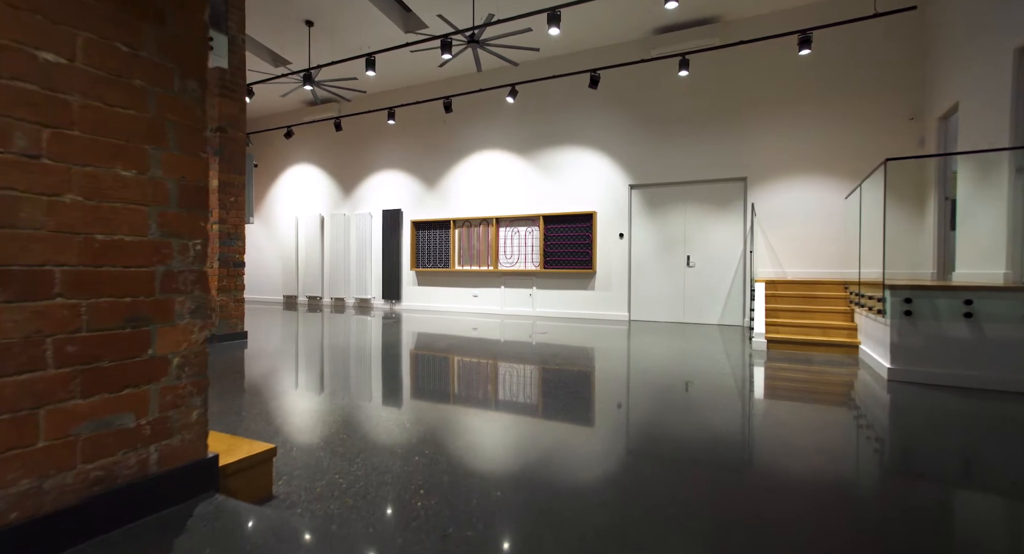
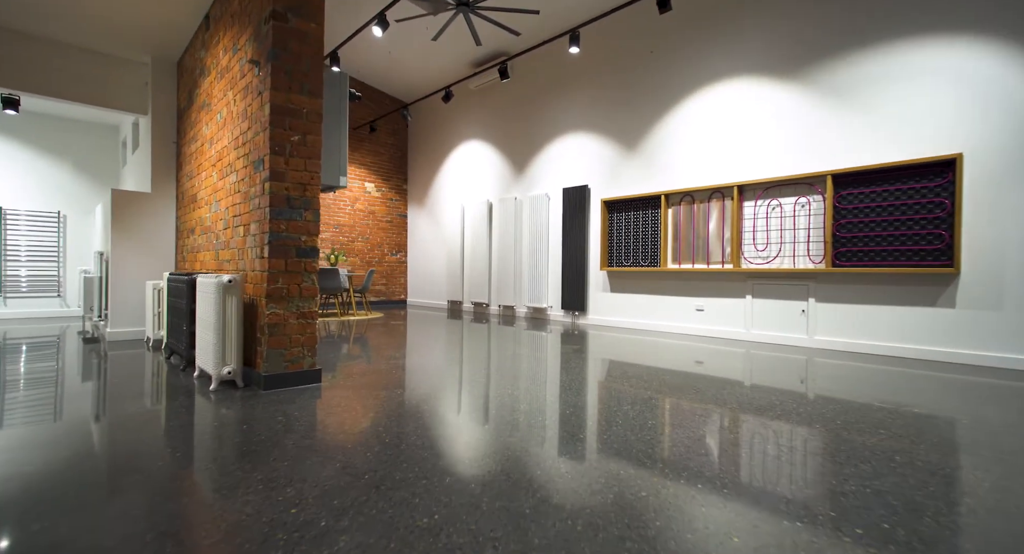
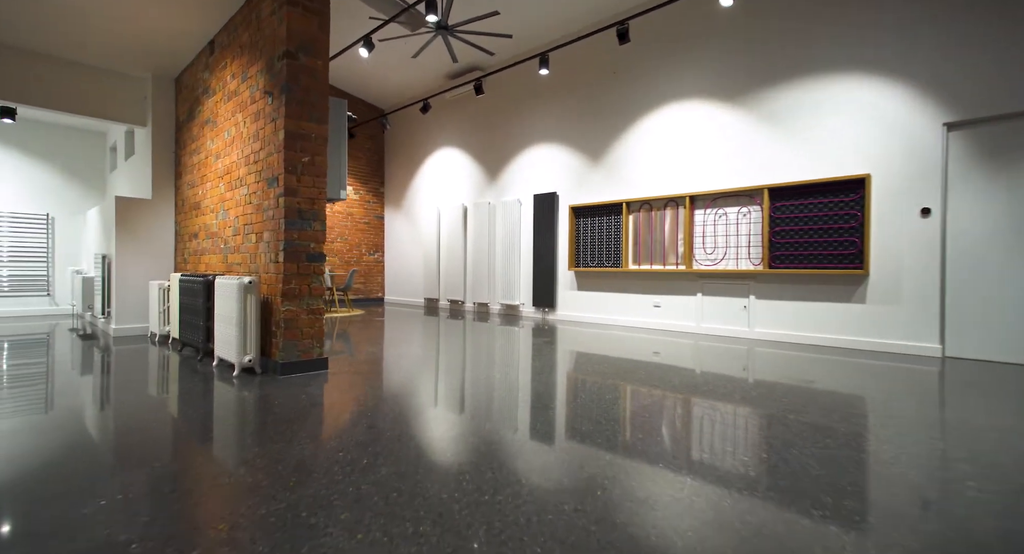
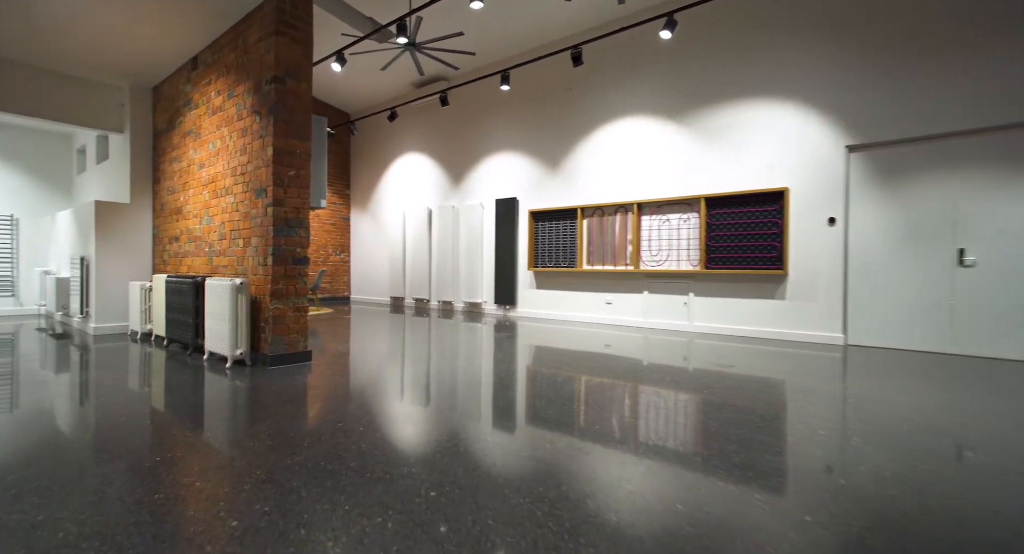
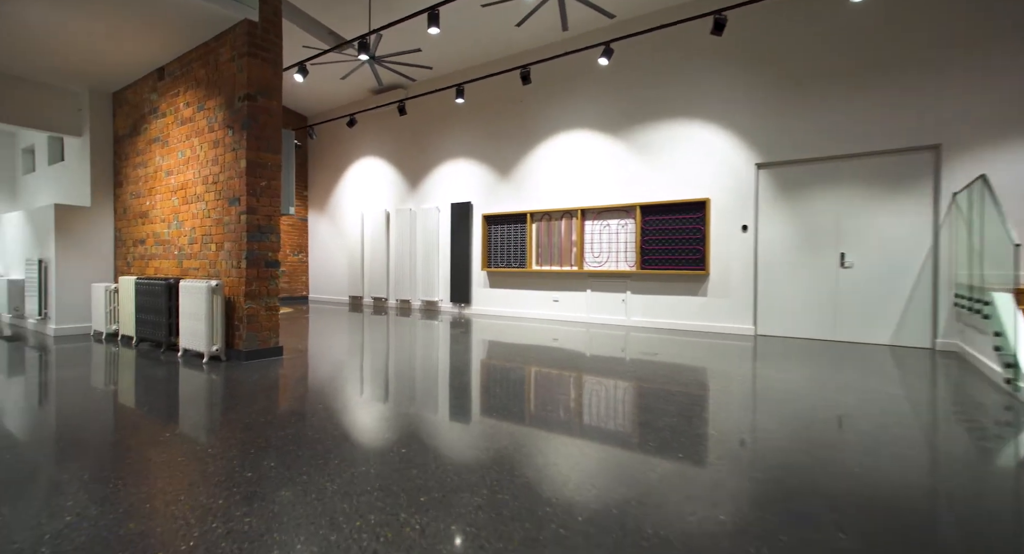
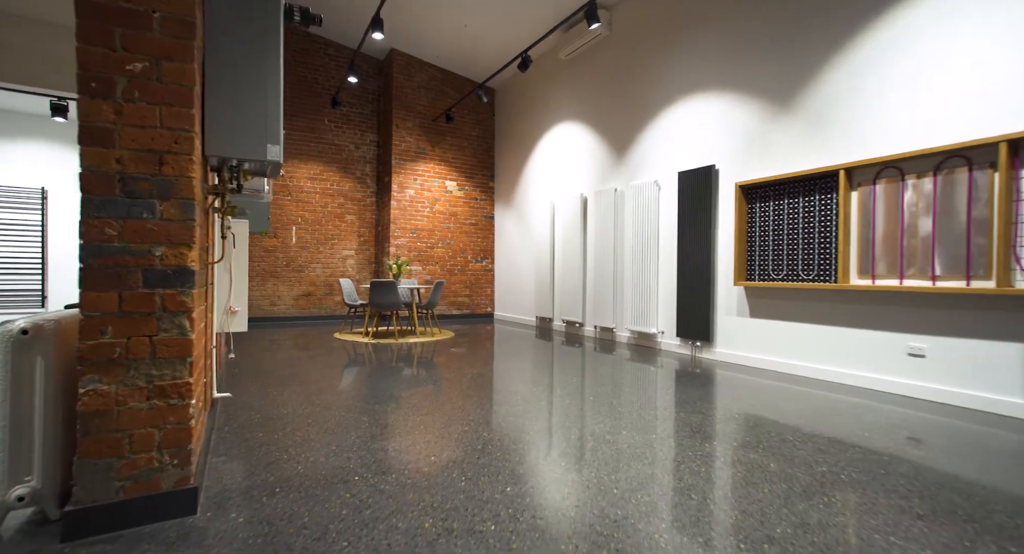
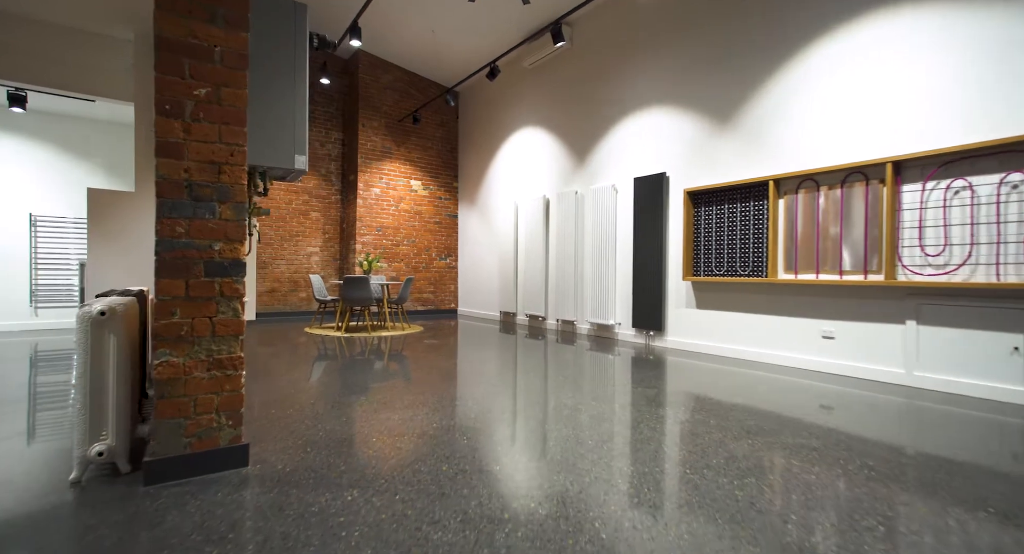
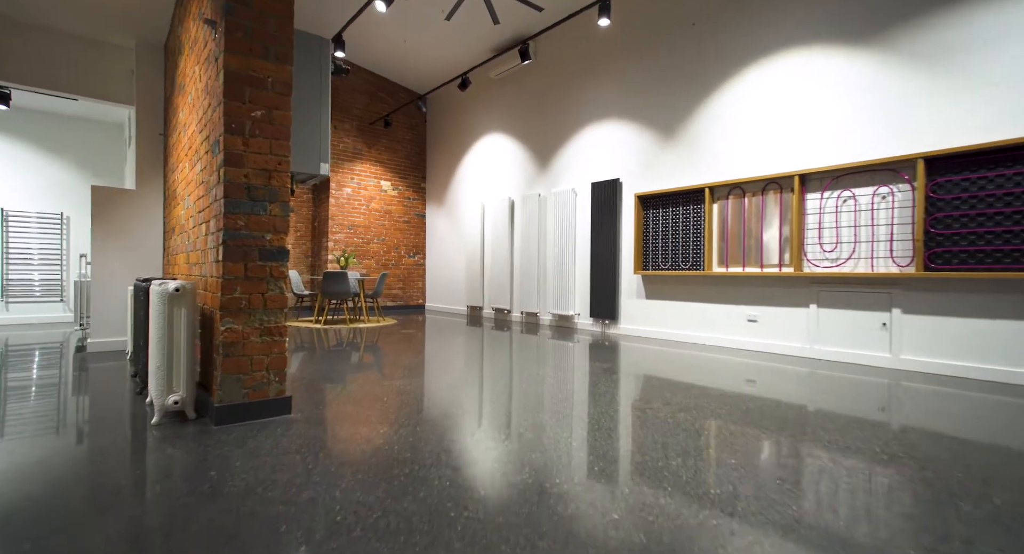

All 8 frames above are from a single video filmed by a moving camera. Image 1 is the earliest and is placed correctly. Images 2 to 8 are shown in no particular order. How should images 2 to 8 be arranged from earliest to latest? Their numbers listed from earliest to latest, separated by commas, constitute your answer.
5, 4, 3, 2, 8, 7, 6
